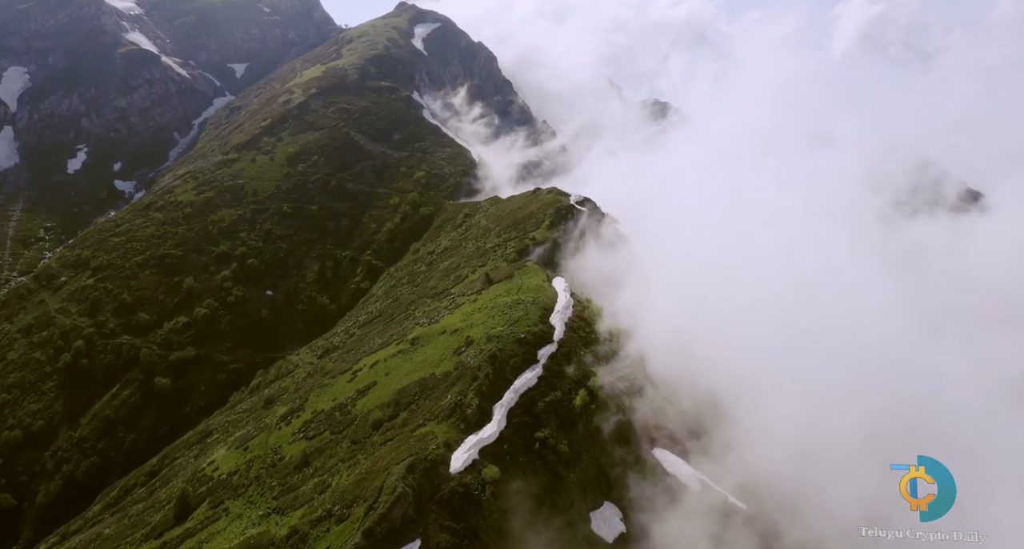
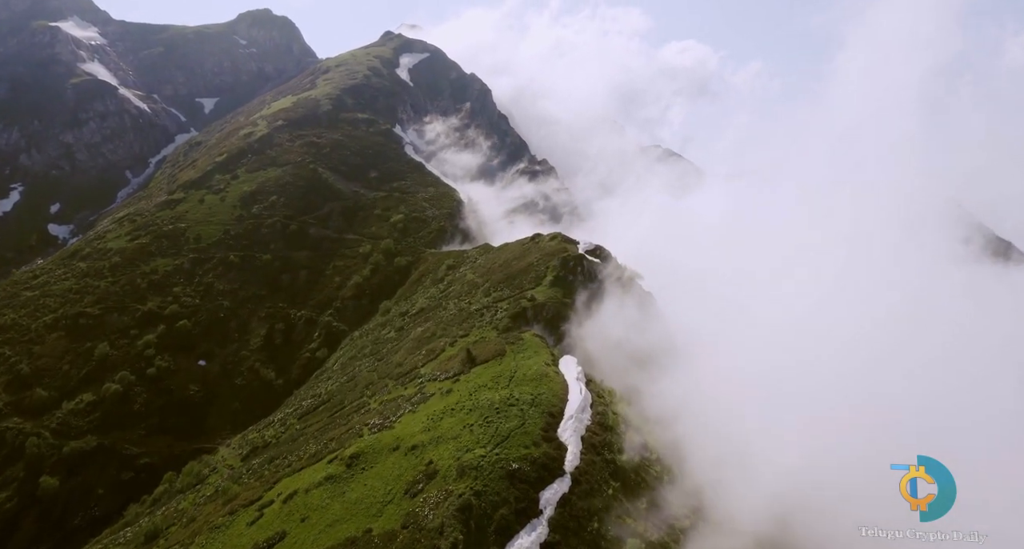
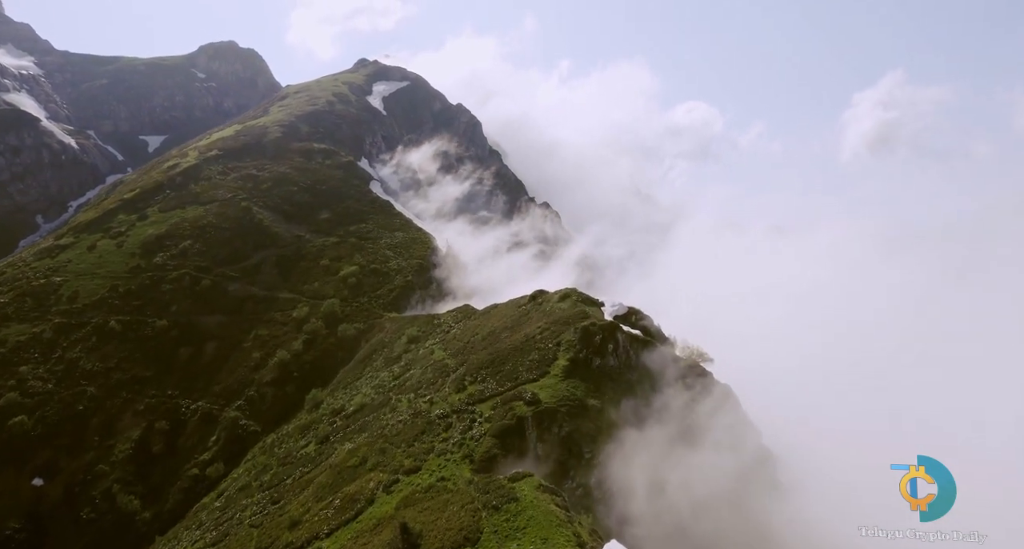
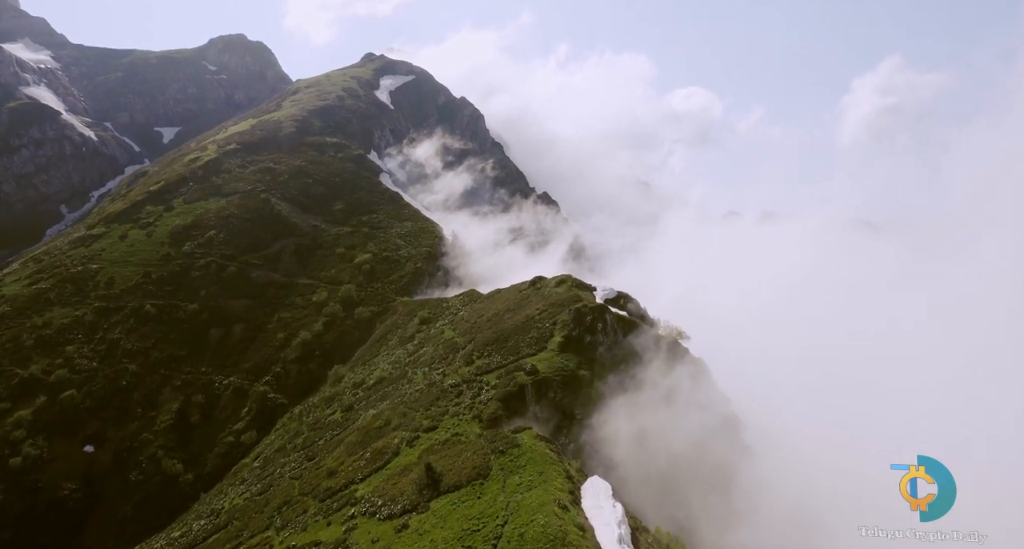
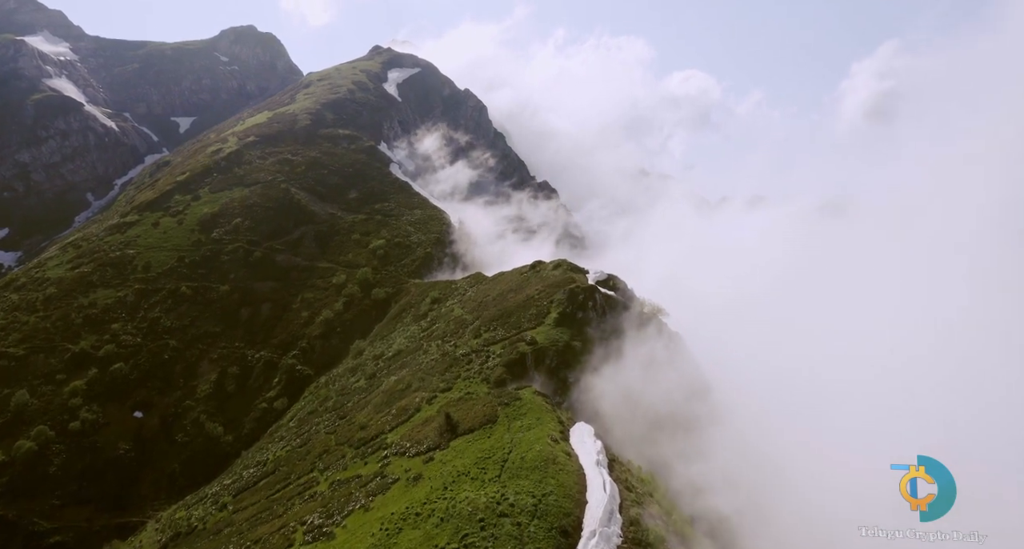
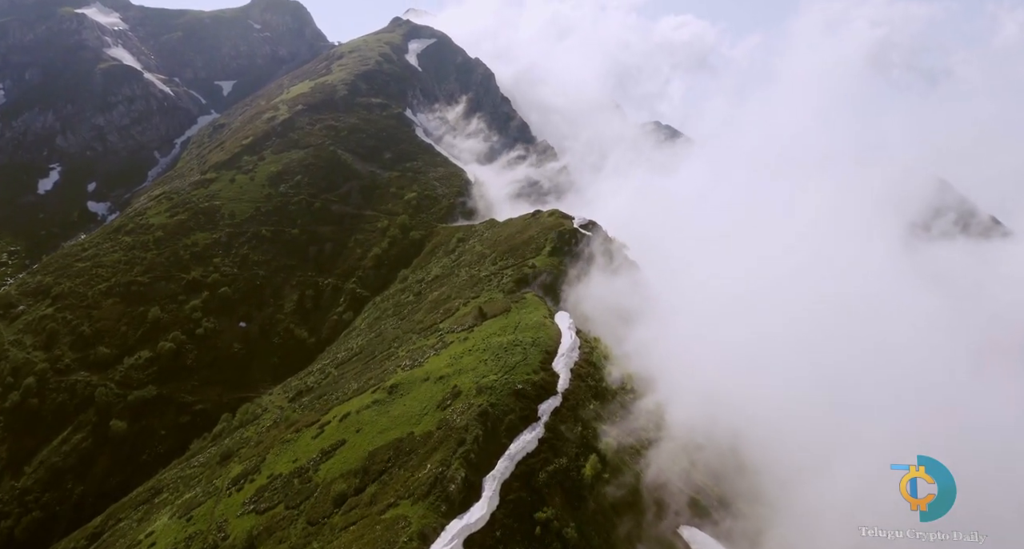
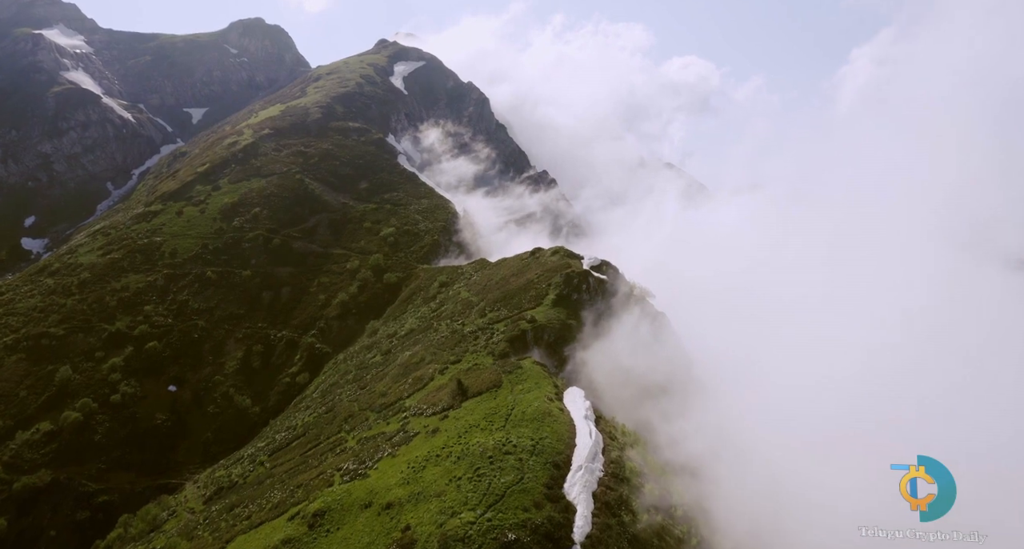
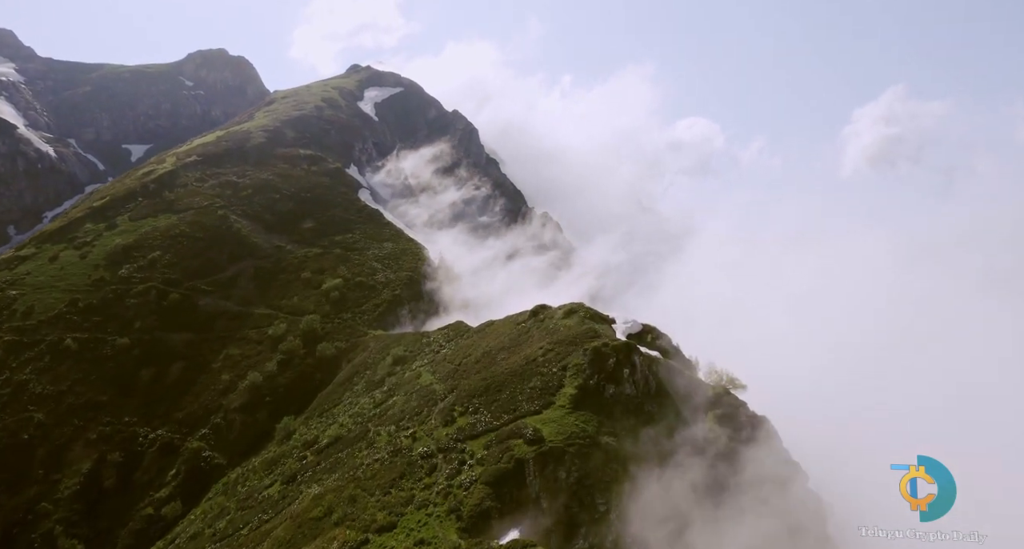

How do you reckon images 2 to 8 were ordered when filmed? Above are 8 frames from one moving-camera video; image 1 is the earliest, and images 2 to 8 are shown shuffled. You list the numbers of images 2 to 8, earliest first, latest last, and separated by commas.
6, 2, 7, 5, 4, 3, 8
